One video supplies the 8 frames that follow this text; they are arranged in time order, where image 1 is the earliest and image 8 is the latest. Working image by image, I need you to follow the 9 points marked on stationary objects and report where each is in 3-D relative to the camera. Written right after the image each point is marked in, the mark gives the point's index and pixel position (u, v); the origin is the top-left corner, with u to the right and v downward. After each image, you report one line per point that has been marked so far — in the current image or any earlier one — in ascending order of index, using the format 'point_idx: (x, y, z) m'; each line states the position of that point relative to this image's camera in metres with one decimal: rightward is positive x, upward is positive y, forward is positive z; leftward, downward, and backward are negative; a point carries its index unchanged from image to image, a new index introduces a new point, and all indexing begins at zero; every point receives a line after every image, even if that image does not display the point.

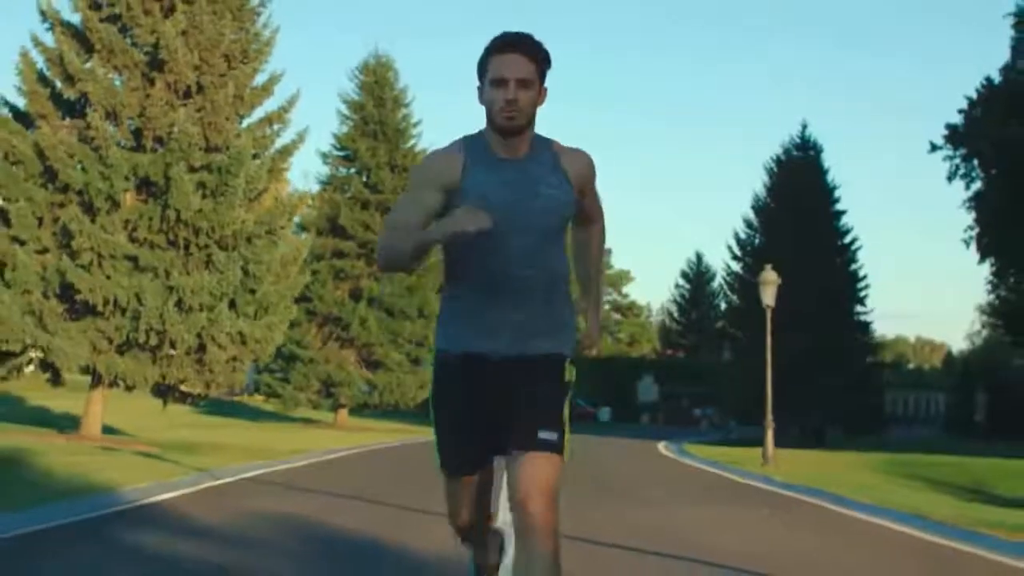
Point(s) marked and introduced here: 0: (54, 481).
0: (-5.7, -2.4, +18.2) m
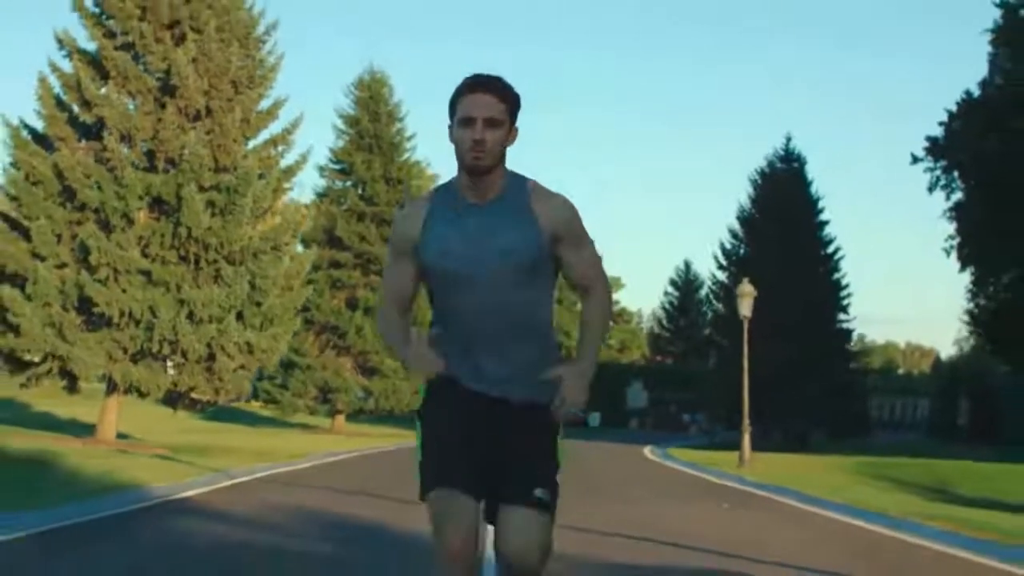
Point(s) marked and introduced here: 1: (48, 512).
0: (-5.8, -2.6, +19.9) m
1: (-5.1, -2.5, +16.1) m
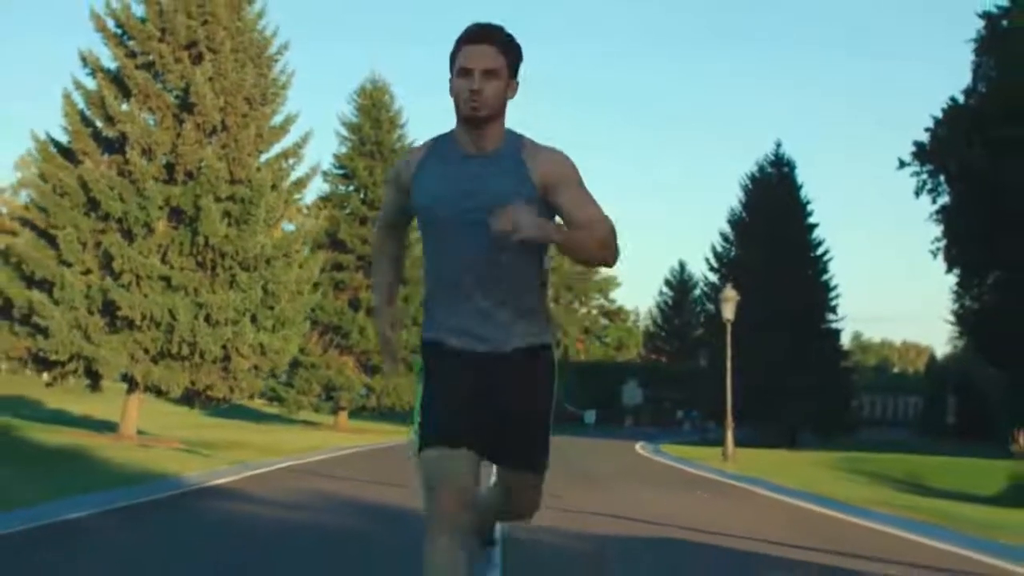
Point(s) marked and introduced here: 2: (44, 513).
0: (-5.8, -2.7, +21.8) m
1: (-5.1, -2.6, +18.0) m
2: (-5.3, -2.5, +16.3) m
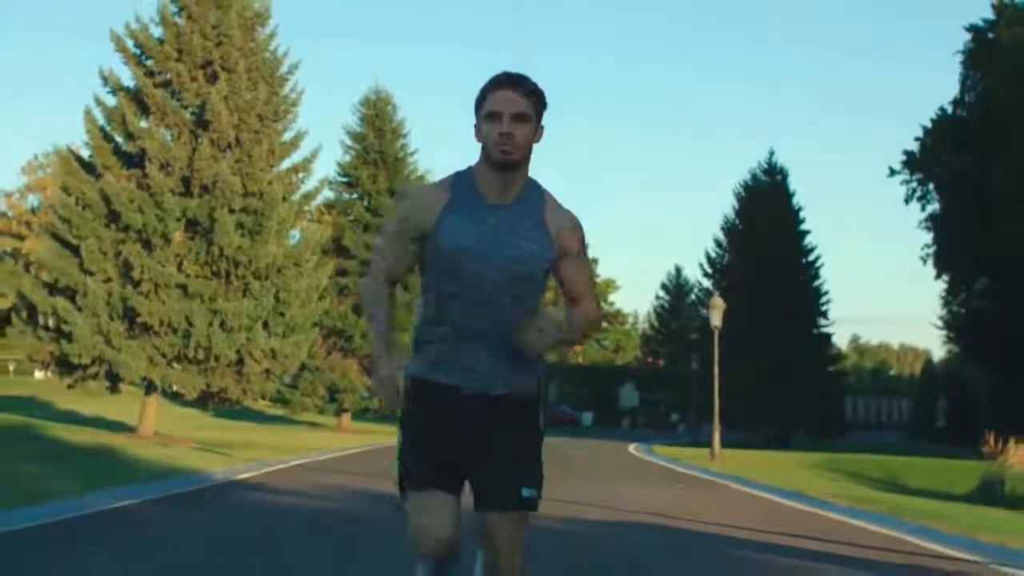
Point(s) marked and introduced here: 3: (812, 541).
0: (-5.9, -2.9, +23.5) m
1: (-5.2, -2.7, +19.7) m
2: (-5.4, -2.7, +18.0) m
3: (+3.4, -2.9, +16.4) m
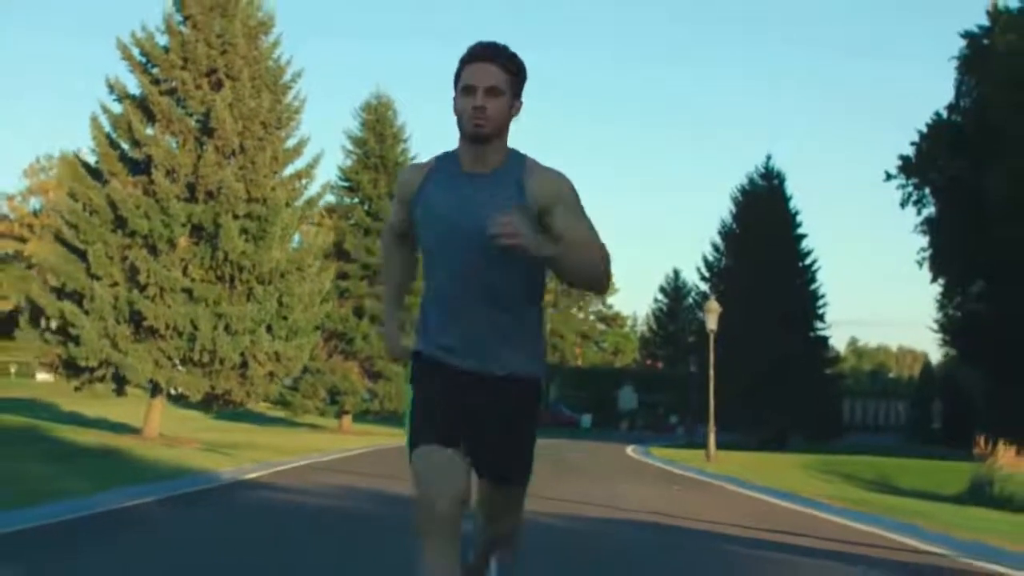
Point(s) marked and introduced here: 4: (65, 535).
0: (-5.9, -3.0, +24.1) m
1: (-5.2, -2.8, +20.3) m
2: (-5.4, -2.8, +18.6) m
3: (+3.4, -2.9, +17.0) m
4: (-4.9, -2.7, +16.0) m
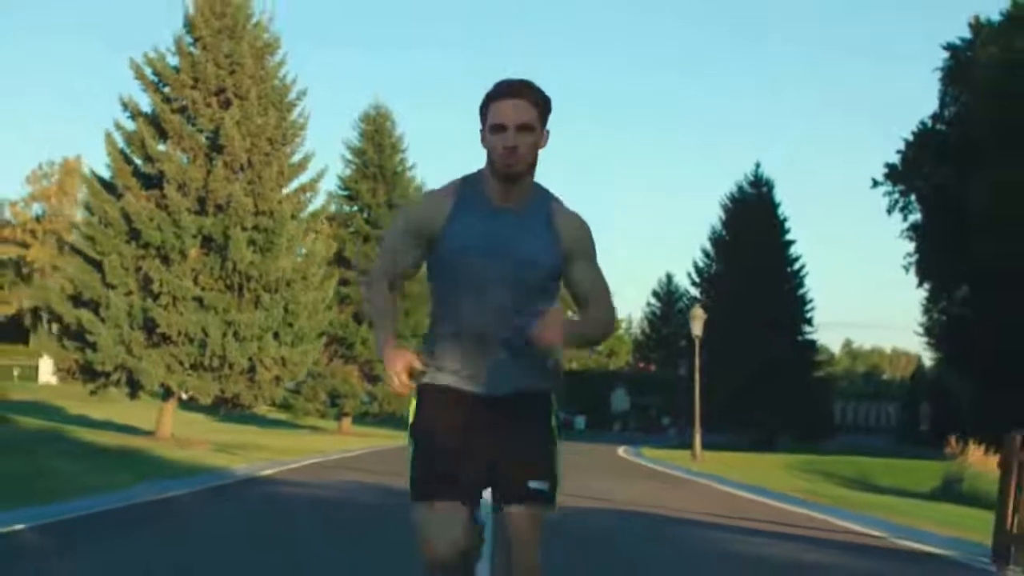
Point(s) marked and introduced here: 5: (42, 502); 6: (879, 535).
0: (-6.0, -3.2, +25.8) m
1: (-5.3, -3.0, +22.0) m
2: (-5.5, -2.9, +20.4) m
3: (+3.3, -3.1, +18.7) m
4: (-5.0, -2.9, +17.7) m
5: (-6.3, -2.9, +19.6) m
6: (+4.4, -3.0, +17.4) m
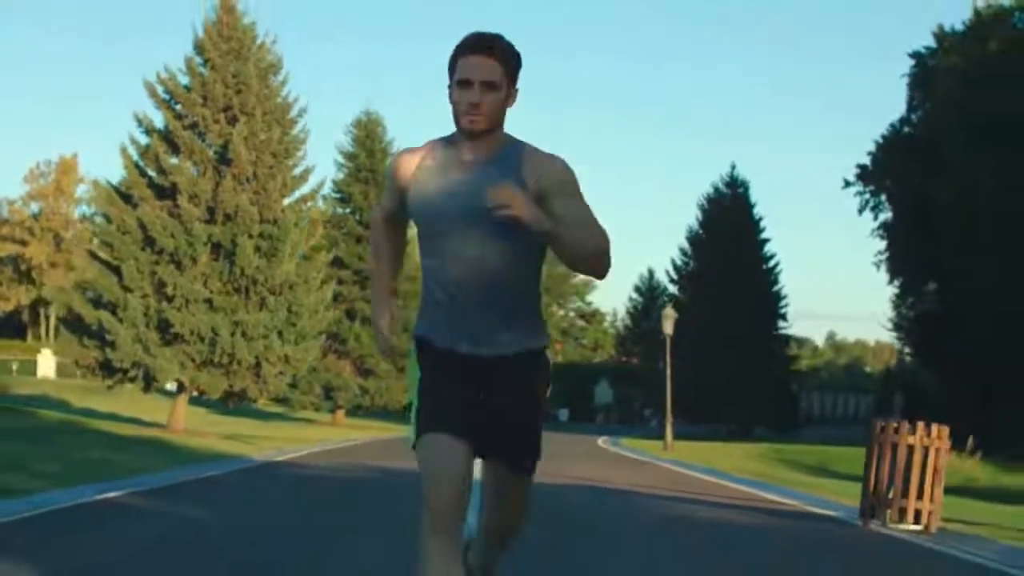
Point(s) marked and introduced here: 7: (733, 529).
0: (-6.3, -3.3, +28.8) m
1: (-5.5, -3.1, +25.0) m
2: (-5.7, -3.1, +23.3) m
3: (+3.1, -3.2, +21.8) m
4: (-5.2, -3.1, +20.7) m
5: (-6.5, -3.0, +22.6) m
6: (+4.2, -3.1, +20.5) m
7: (+2.6, -2.8, +16.9) m
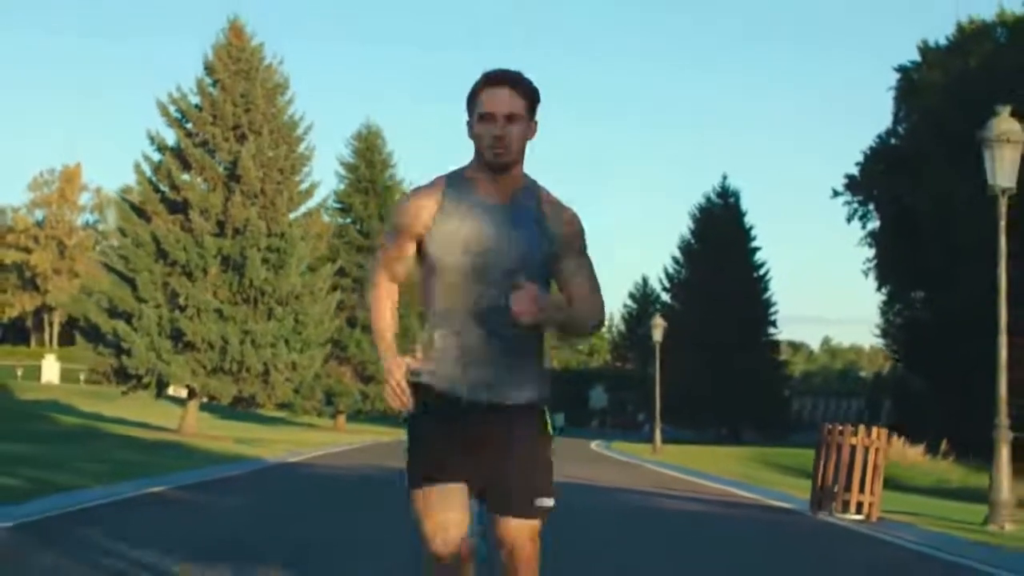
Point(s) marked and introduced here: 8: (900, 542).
0: (-6.4, -3.5, +30.6) m
1: (-5.6, -3.4, +26.8) m
2: (-5.8, -3.3, +25.2) m
3: (+3.0, -3.5, +23.6) m
4: (-5.2, -3.3, +22.5) m
5: (-6.6, -3.3, +24.4) m
6: (+4.1, -3.3, +22.3) m
7: (+2.5, -3.0, +18.7) m
8: (+4.4, -2.9, +16.3) m
